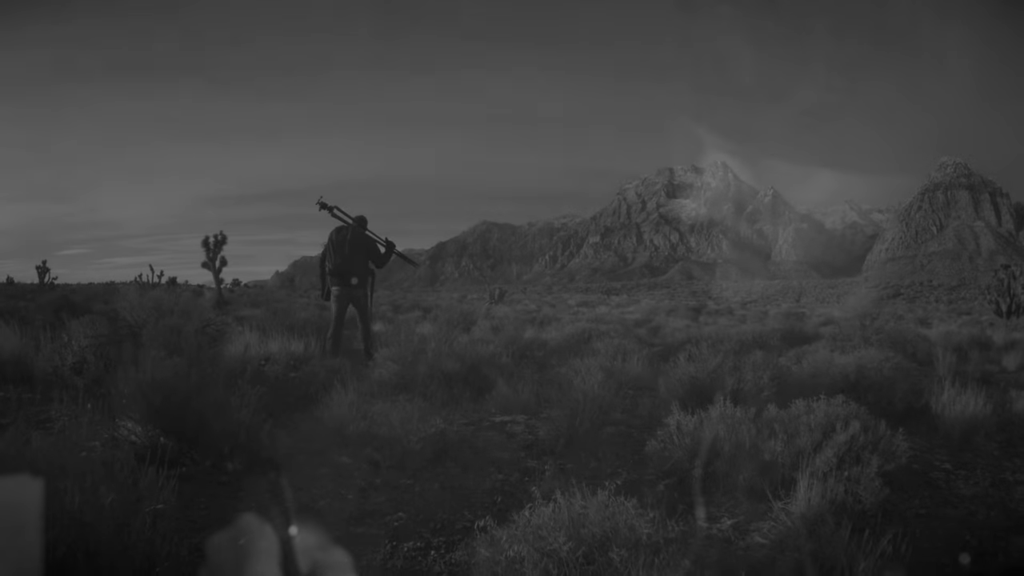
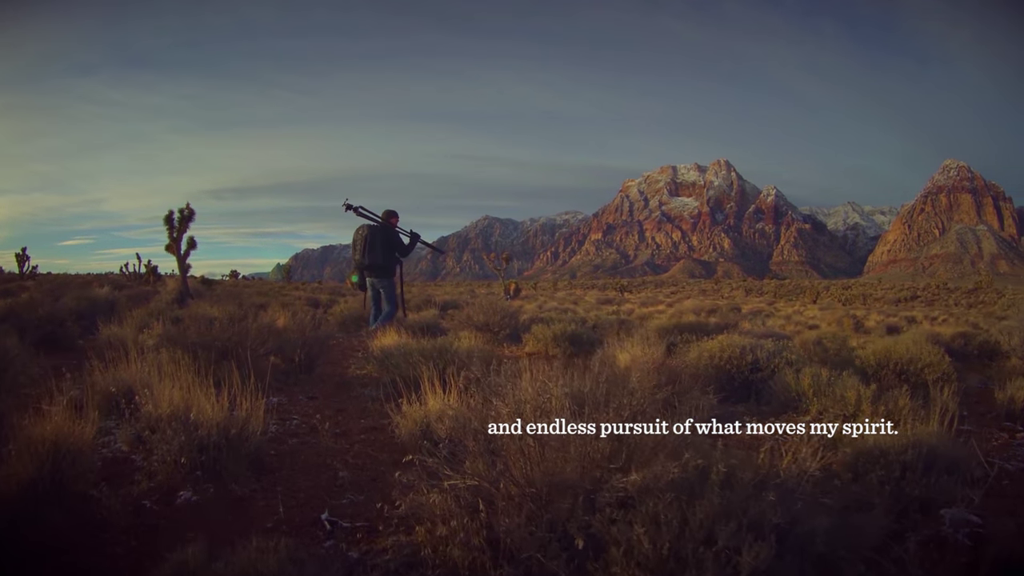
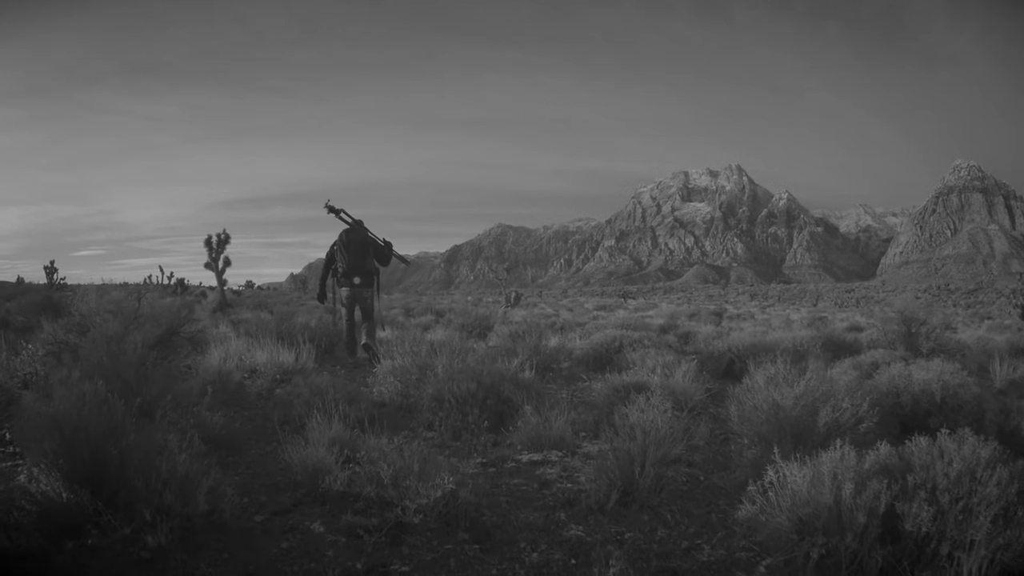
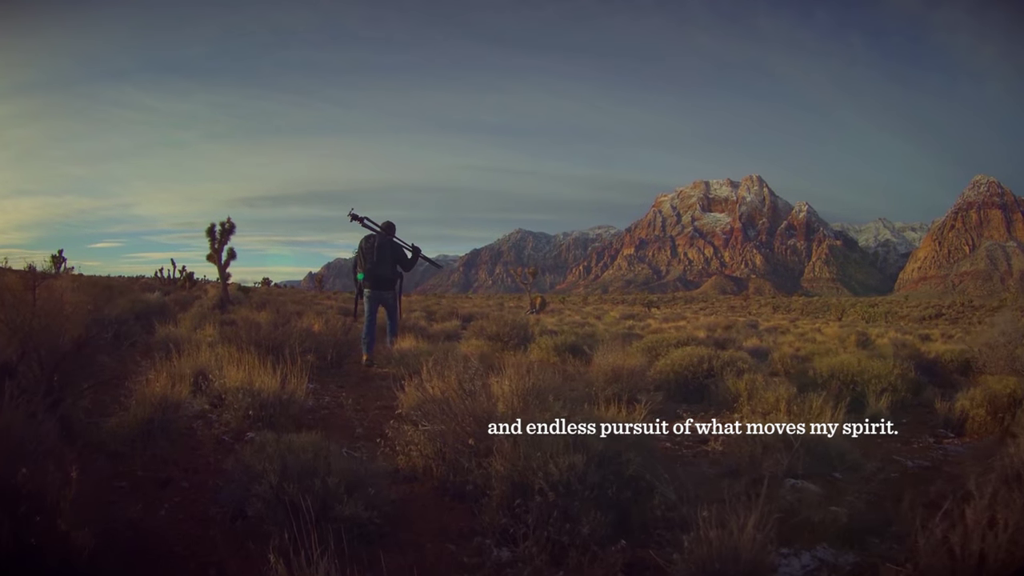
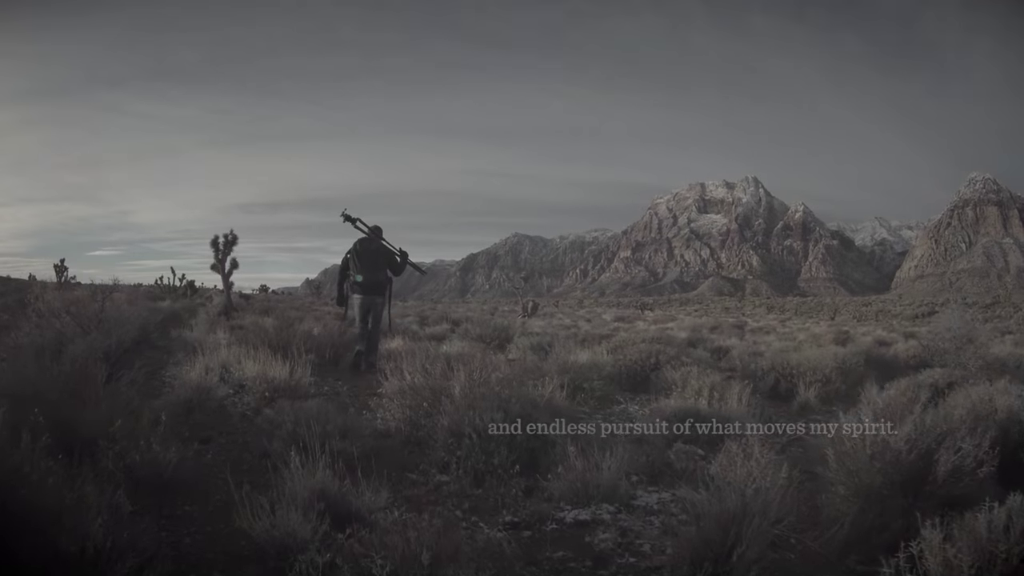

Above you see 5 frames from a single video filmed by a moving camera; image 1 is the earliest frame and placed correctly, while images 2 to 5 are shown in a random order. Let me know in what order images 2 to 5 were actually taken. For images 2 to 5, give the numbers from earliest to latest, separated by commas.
3, 5, 4, 2
